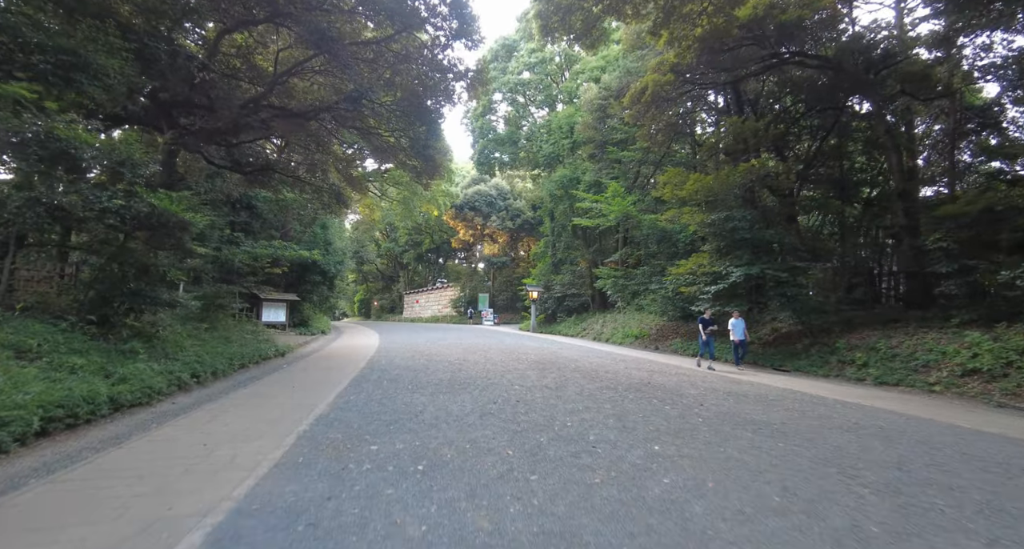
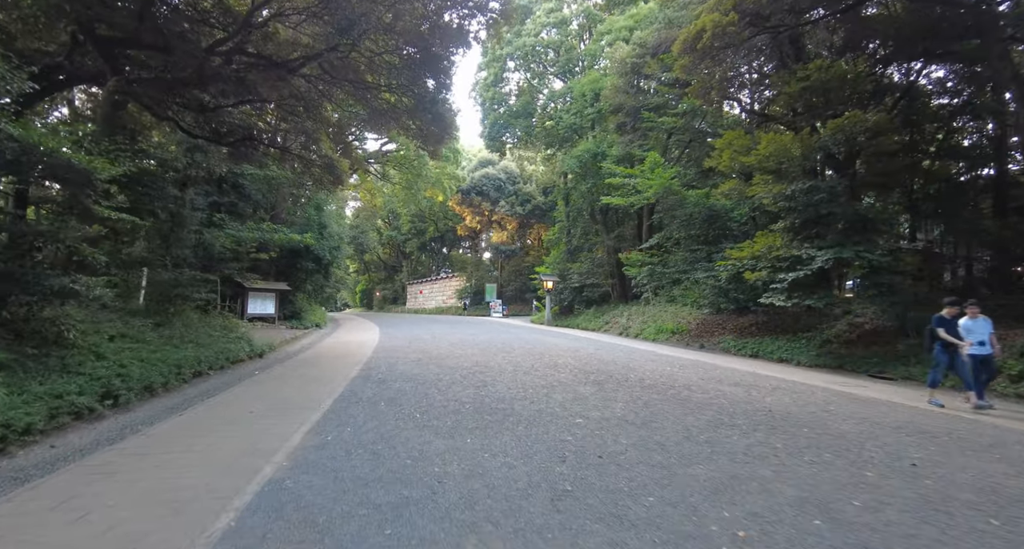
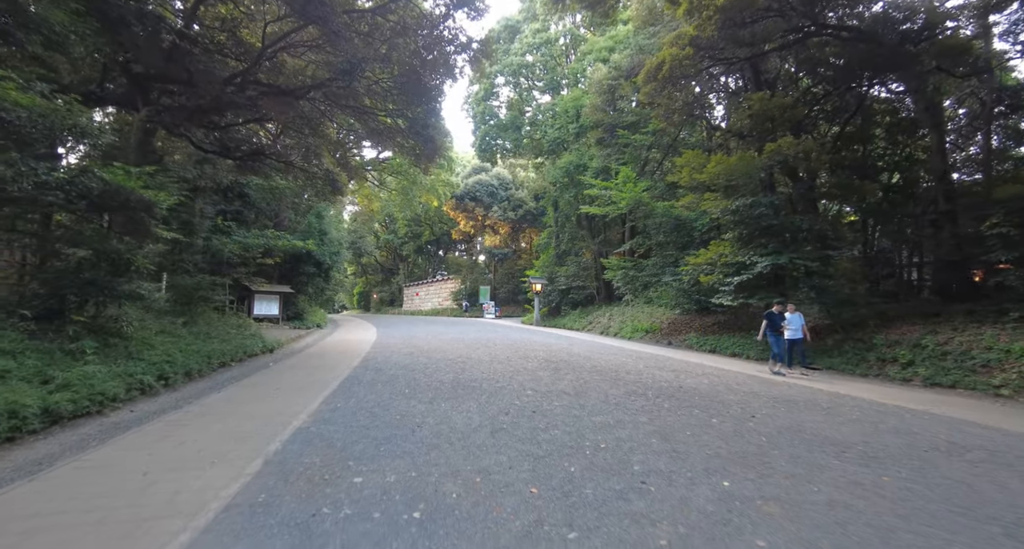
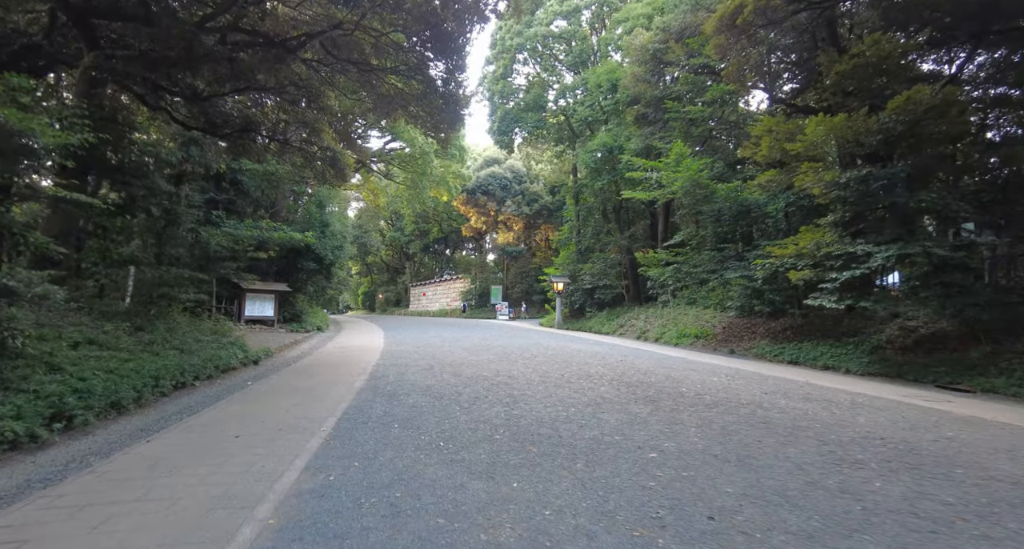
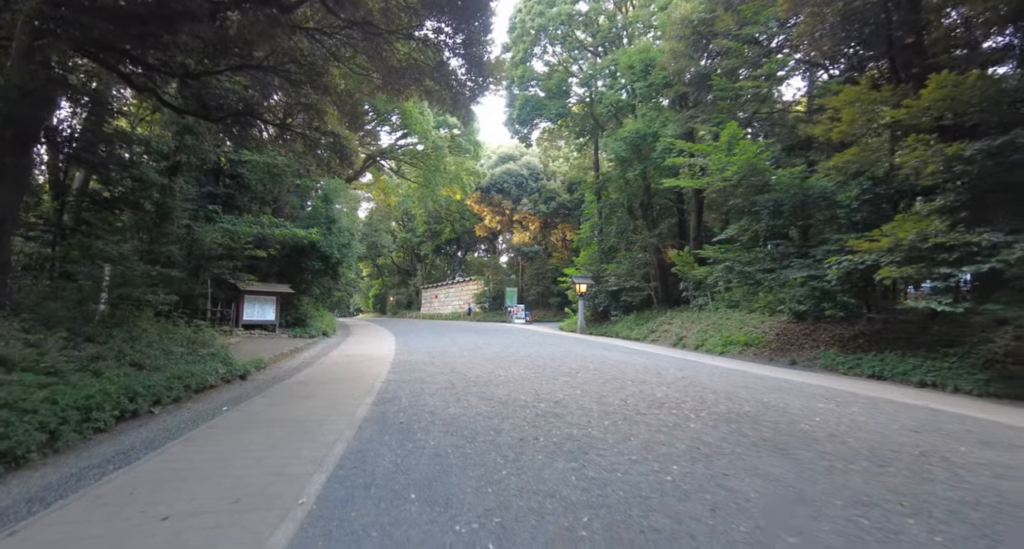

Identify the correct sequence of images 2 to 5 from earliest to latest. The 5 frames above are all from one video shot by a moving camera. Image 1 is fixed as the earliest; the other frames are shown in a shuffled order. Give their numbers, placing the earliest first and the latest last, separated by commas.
3, 2, 4, 5
